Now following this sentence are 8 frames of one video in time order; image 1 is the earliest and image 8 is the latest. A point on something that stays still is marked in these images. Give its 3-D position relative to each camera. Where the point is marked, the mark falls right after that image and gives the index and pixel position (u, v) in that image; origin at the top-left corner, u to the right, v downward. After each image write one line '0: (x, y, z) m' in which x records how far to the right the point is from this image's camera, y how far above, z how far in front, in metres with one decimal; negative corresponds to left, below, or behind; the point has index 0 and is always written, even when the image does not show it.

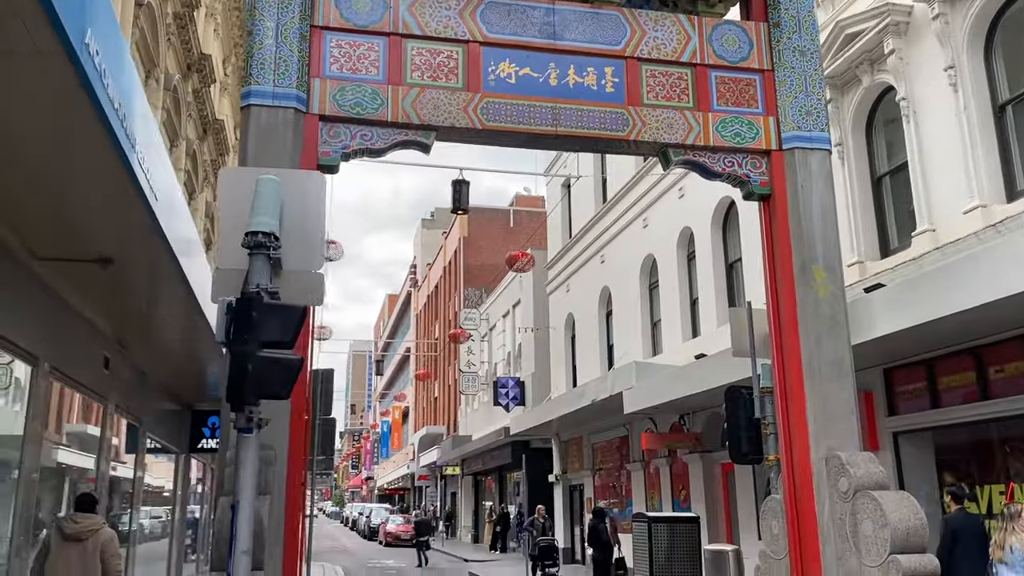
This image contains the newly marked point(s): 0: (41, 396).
0: (-4.7, -1.0, +8.1) m
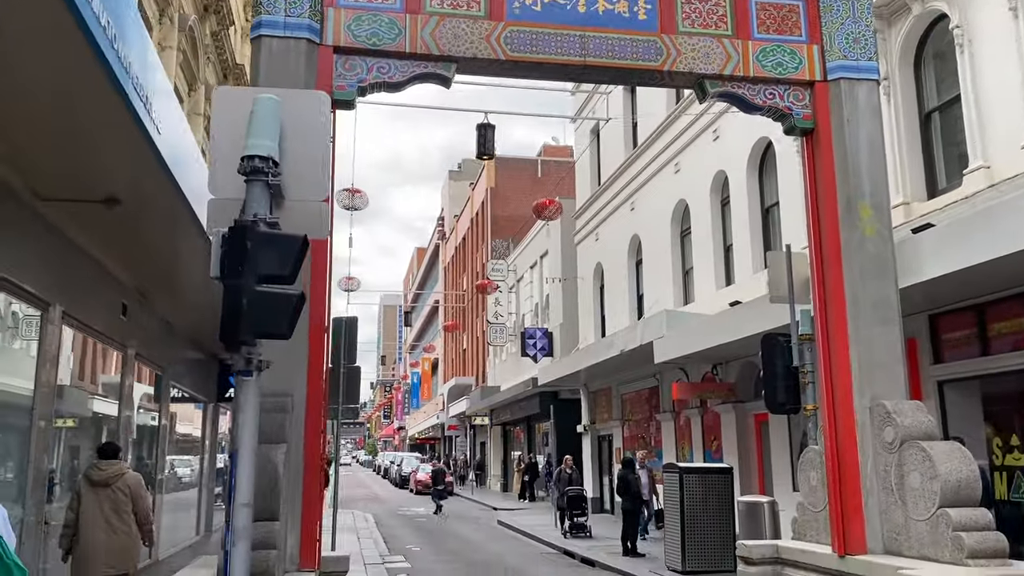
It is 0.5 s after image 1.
0: (-4.4, -0.5, +7.9) m
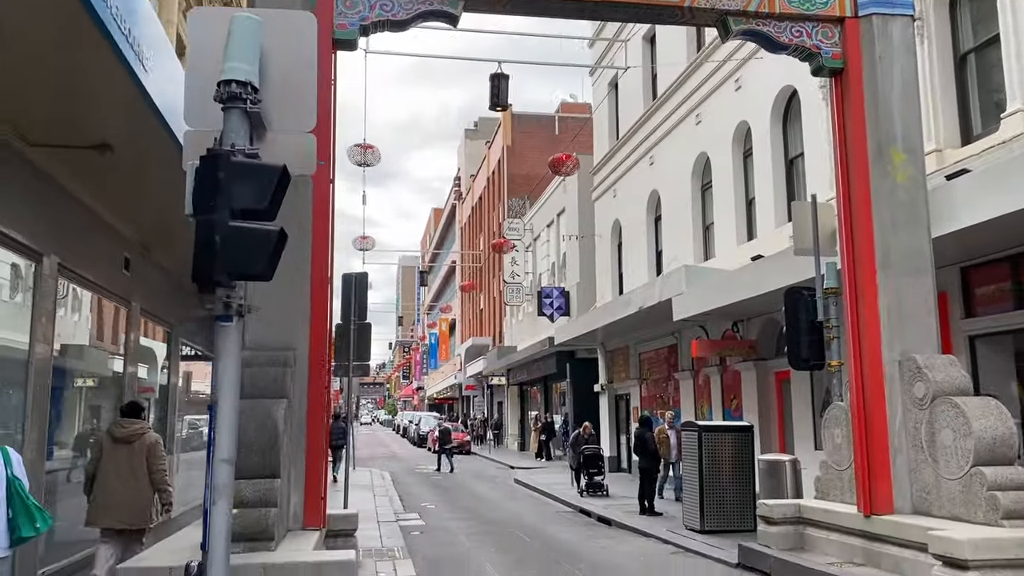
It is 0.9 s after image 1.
0: (-4.3, 0.0, +7.7) m
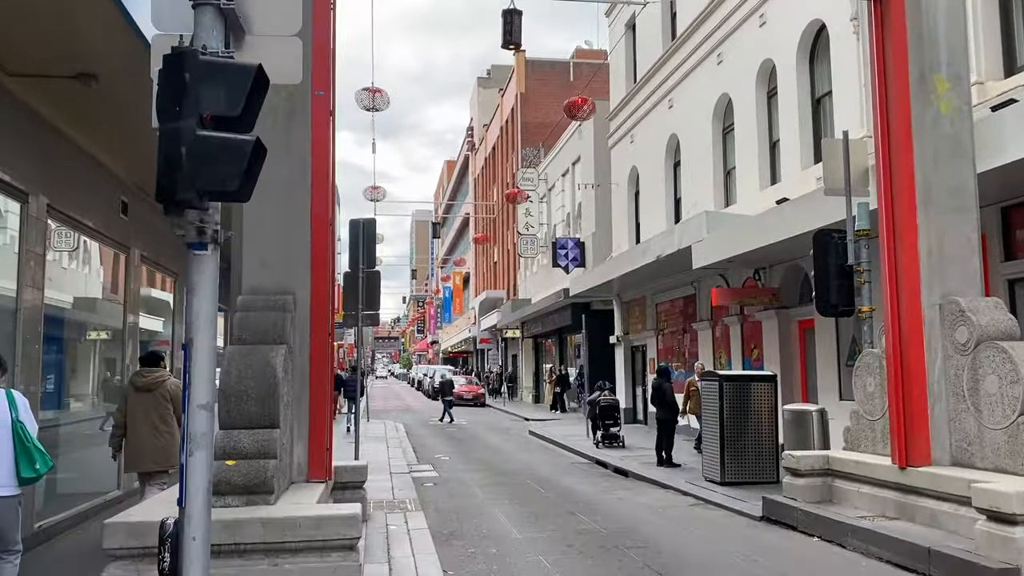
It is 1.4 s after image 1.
0: (-4.2, +0.5, +7.3) m
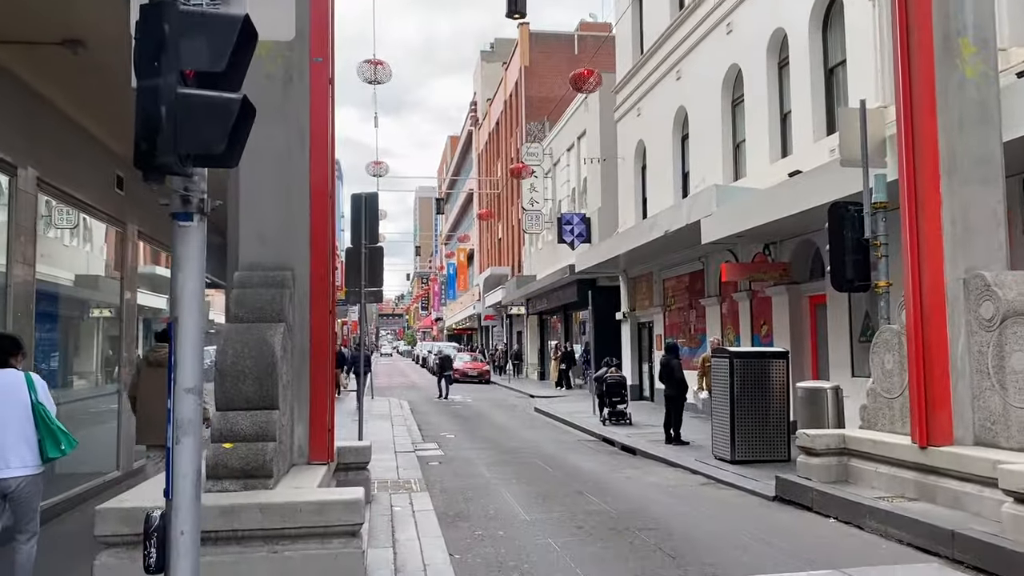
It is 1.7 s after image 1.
0: (-4.2, +0.7, +7.1) m
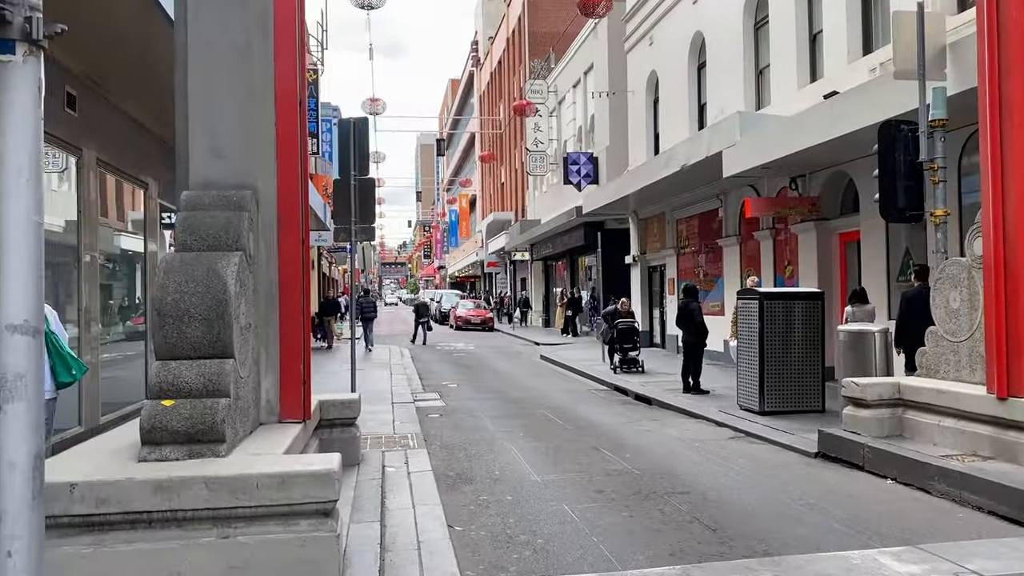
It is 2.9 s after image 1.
0: (-4.1, +1.2, +6.0) m
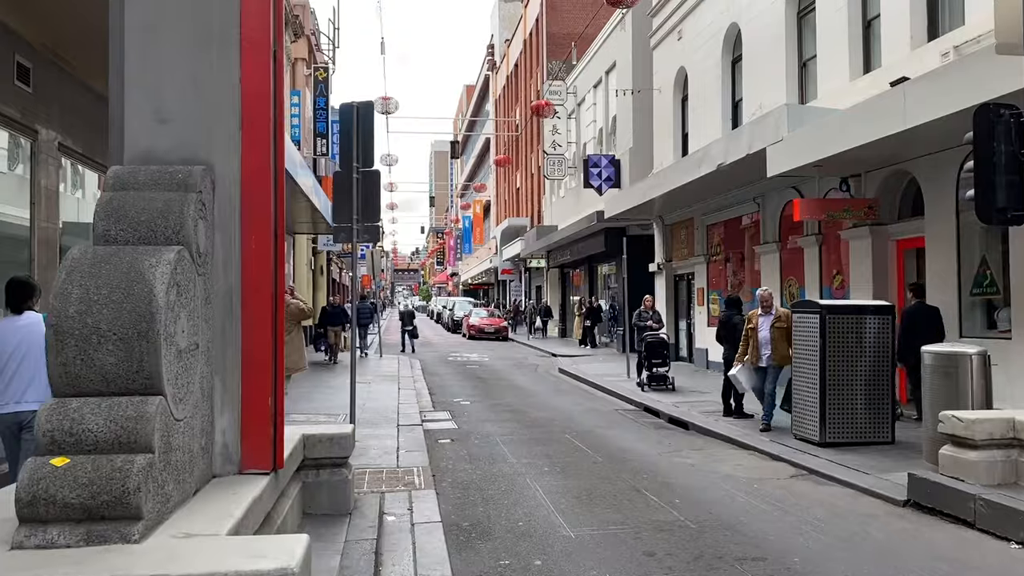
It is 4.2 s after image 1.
0: (-3.9, +1.2, +4.8) m
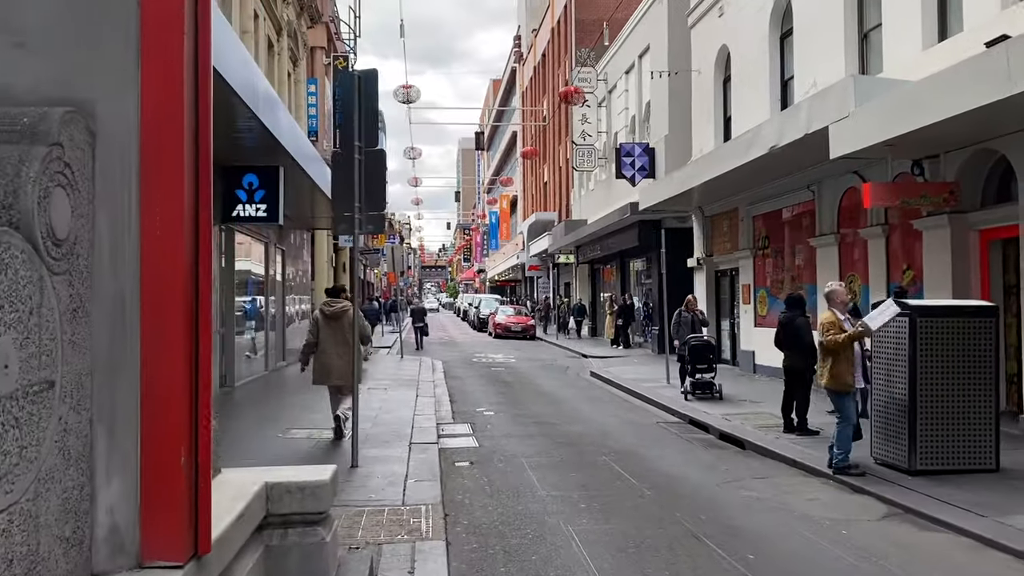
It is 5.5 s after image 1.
0: (-3.8, +1.1, +3.6) m
